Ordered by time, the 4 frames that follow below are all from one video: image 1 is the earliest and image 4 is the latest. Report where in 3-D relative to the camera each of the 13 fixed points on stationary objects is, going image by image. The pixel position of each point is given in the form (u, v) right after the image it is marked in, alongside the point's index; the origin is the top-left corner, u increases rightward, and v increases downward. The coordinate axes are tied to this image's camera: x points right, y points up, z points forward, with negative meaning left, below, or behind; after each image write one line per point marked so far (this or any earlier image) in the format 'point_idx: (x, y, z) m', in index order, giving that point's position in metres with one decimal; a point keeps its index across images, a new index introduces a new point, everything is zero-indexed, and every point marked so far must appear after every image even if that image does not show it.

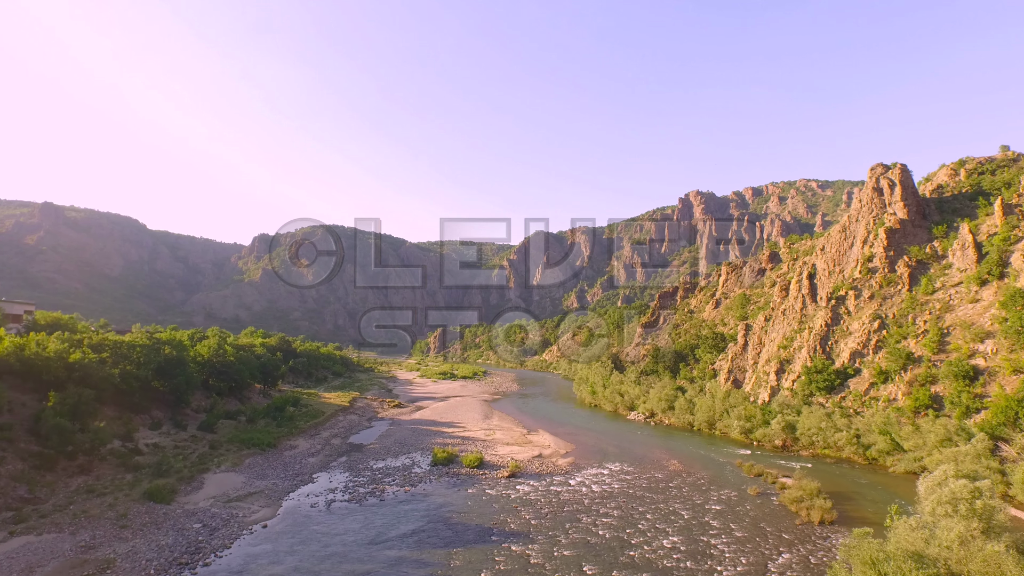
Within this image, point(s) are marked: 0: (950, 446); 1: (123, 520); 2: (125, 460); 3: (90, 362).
0: (+18.5, -6.7, +20.0) m
1: (-11.1, -6.7, +13.6) m
2: (-14.1, -6.3, +17.3) m
3: (-17.2, -3.0, +19.3) m
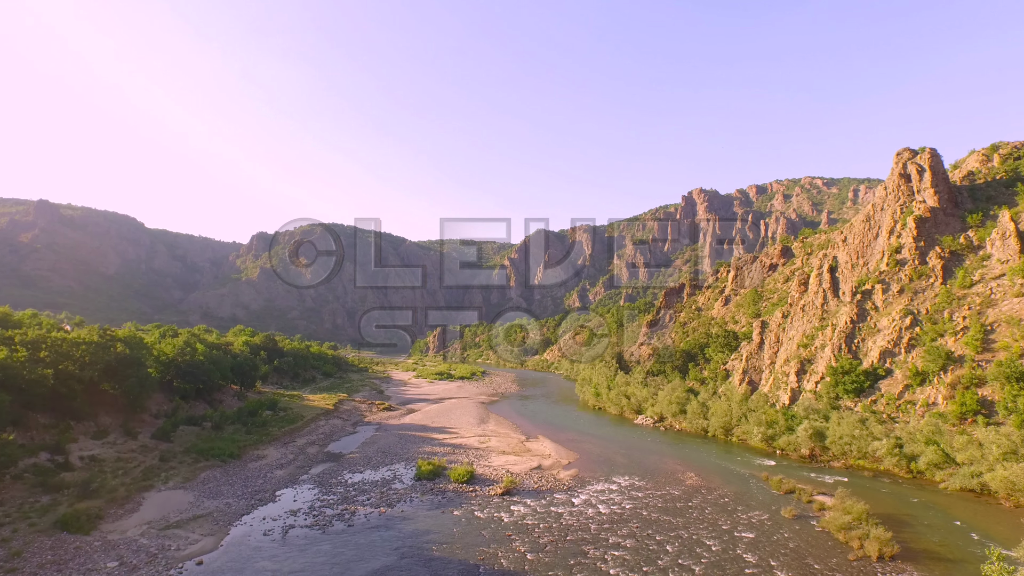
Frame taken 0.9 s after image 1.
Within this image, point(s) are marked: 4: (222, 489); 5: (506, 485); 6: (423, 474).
0: (+18.2, -6.2, +17.2) m
1: (-11.4, -6.2, +10.8) m
2: (-14.3, -5.8, +14.5) m
3: (-17.4, -2.6, +16.6) m
4: (-10.6, -7.4, +17.4) m
5: (-0.2, -7.8, +18.7) m
6: (-3.7, -7.8, +19.9) m
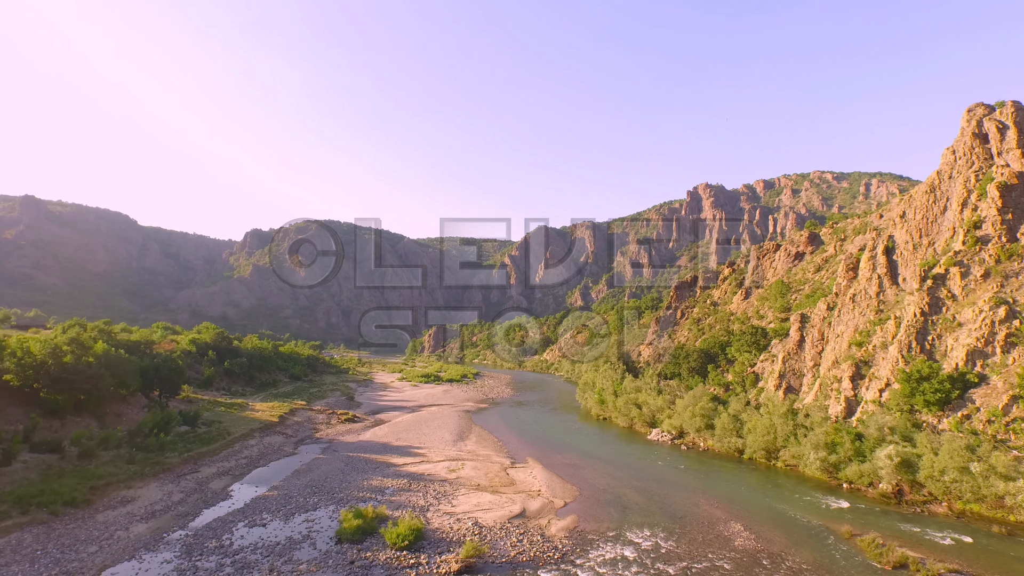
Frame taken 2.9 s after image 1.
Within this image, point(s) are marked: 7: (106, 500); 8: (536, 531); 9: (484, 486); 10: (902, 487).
0: (+17.3, -5.4, +10.7) m
1: (-12.3, -5.4, +4.5) m
2: (-15.3, -5.0, +8.2) m
3: (-18.3, -1.7, +10.2) m
4: (-11.6, -6.5, +11.0) m
5: (-1.2, -6.9, +12.3) m
6: (-4.7, -6.9, +13.5) m
7: (-12.8, -6.8, +15.1) m
8: (+0.8, -7.5, +14.7) m
9: (-1.1, -8.0, +19.3) m
10: (+14.4, -7.3, +17.5) m
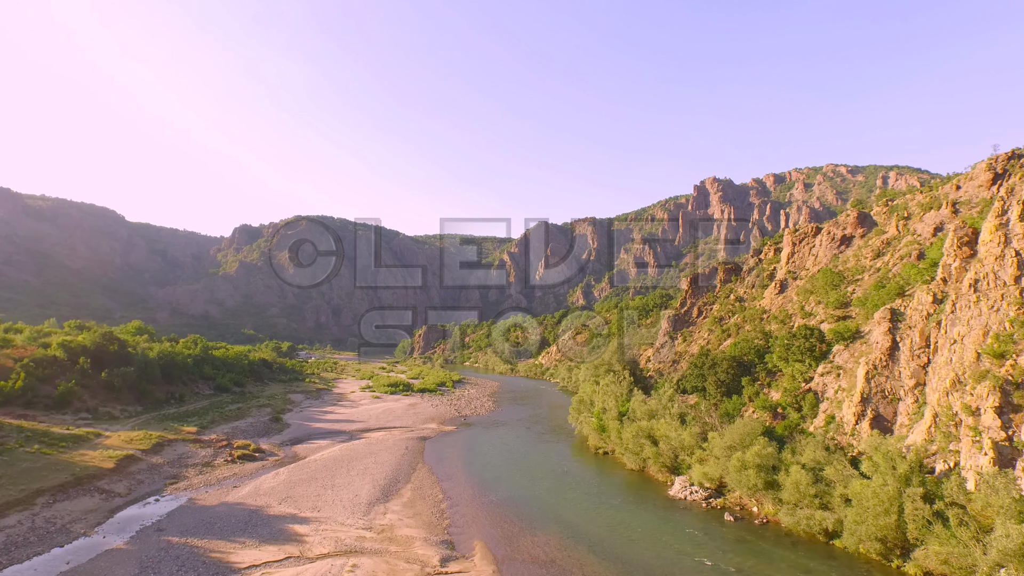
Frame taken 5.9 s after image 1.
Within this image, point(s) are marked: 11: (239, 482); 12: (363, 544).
0: (+15.3, -4.6, +1.0) m
1: (-14.3, -4.5, -5.1) m
2: (-17.2, -4.1, -1.4) m
3: (-20.3, -0.9, +0.7) m
4: (-13.5, -5.7, +1.5) m
5: (-3.1, -6.1, +2.7) m
6: (-6.6, -6.1, +3.9) m
7: (-14.7, -5.9, +5.5) m
8: (-1.2, -6.7, +5.1) m
9: (-3.0, -7.2, +9.6) m
10: (+12.5, -6.6, +7.9) m
11: (-11.4, -8.1, +19.9) m
12: (-4.4, -7.6, +14.1) m
